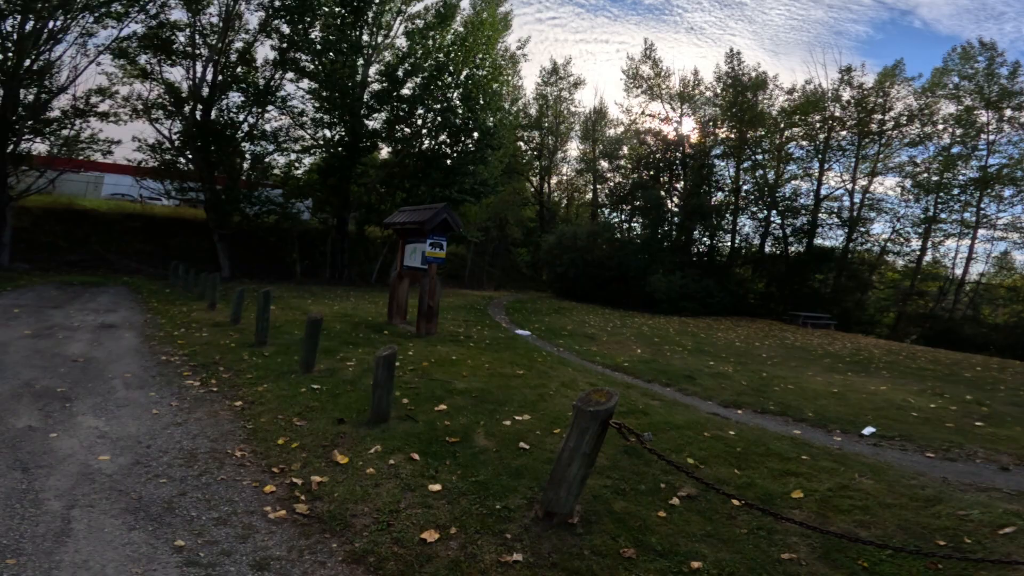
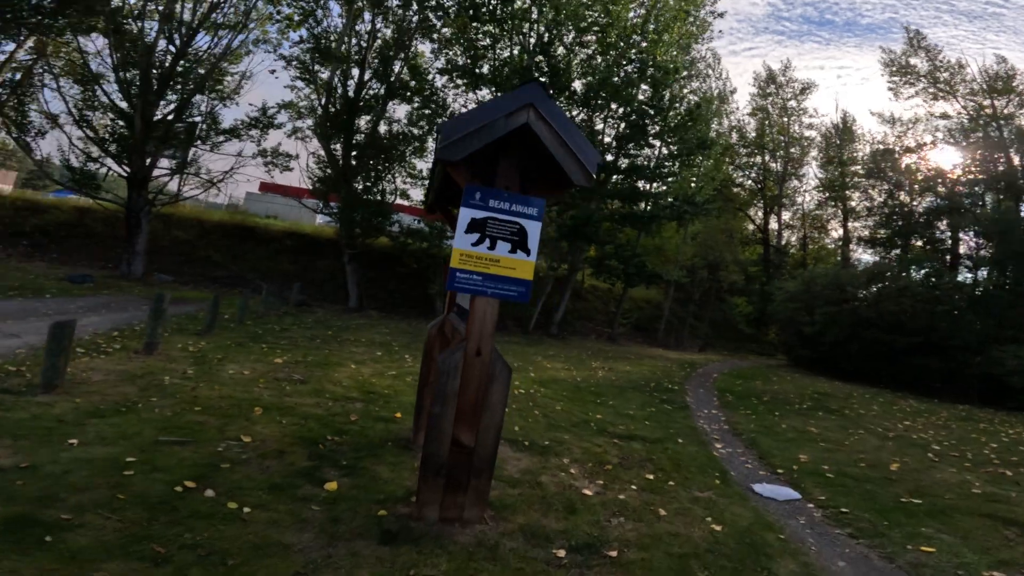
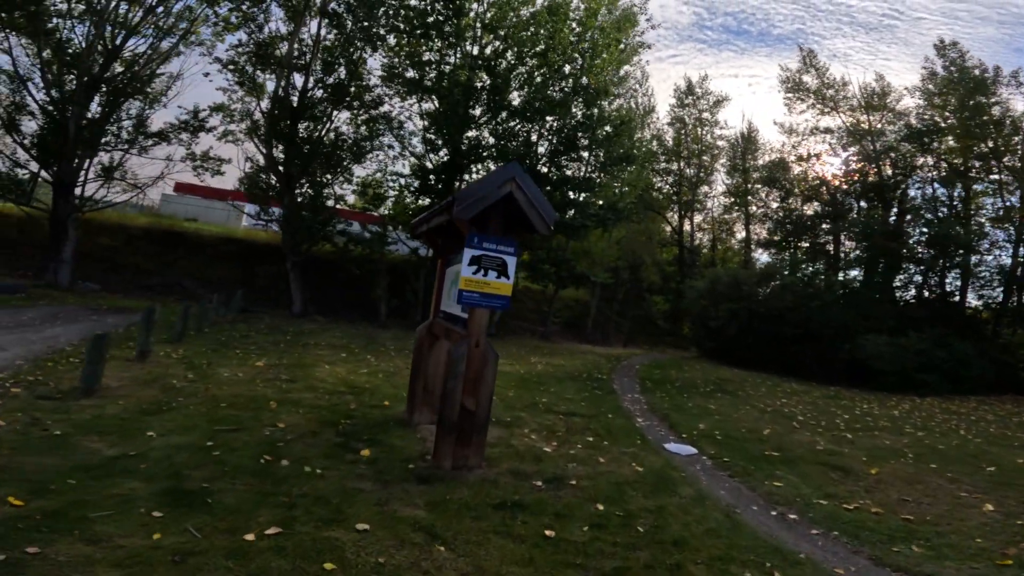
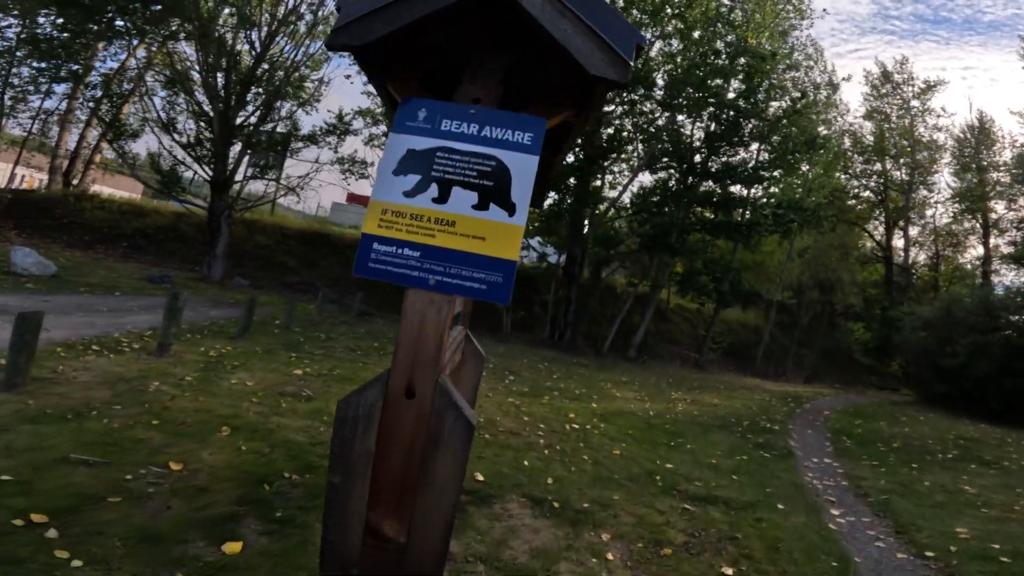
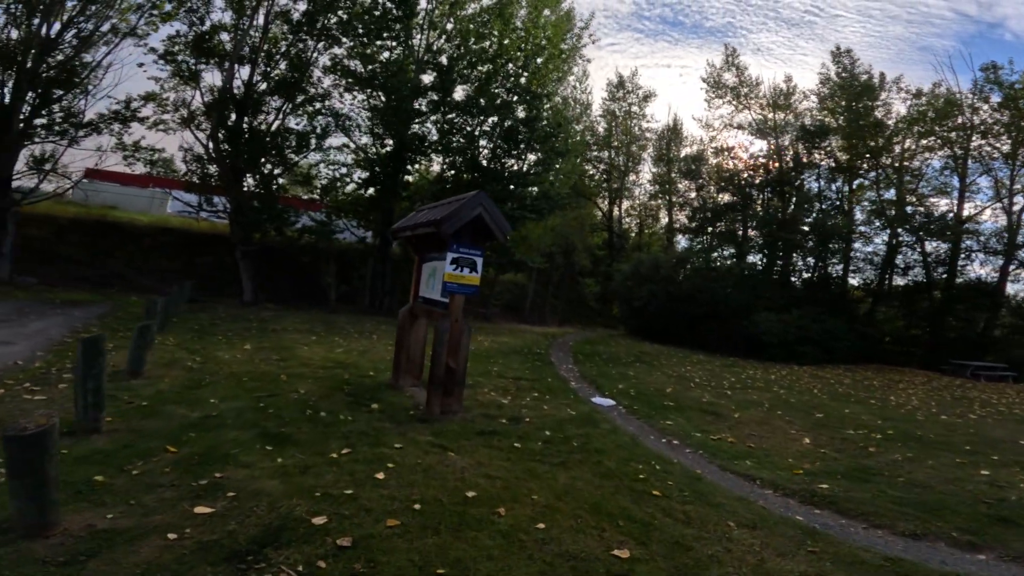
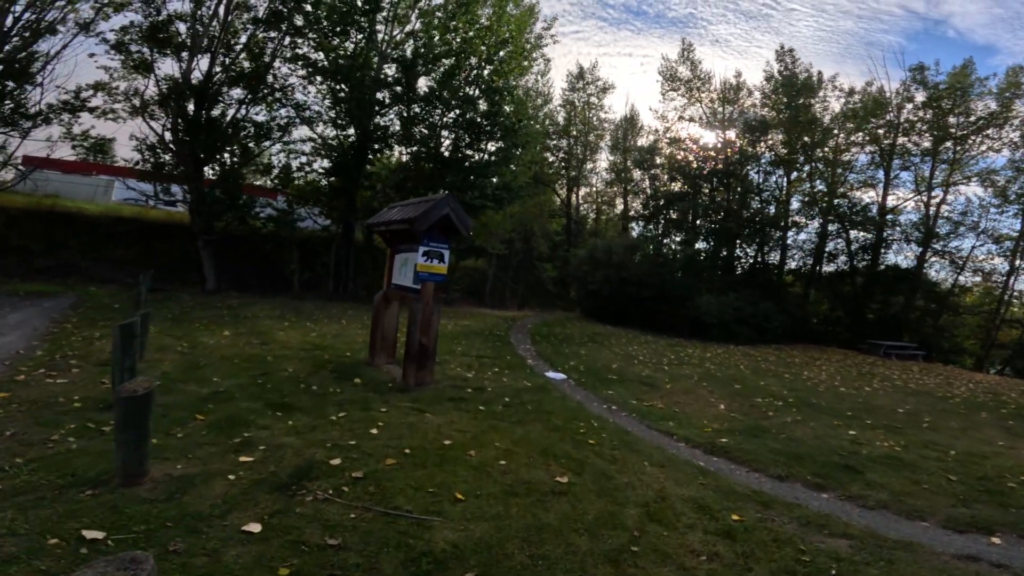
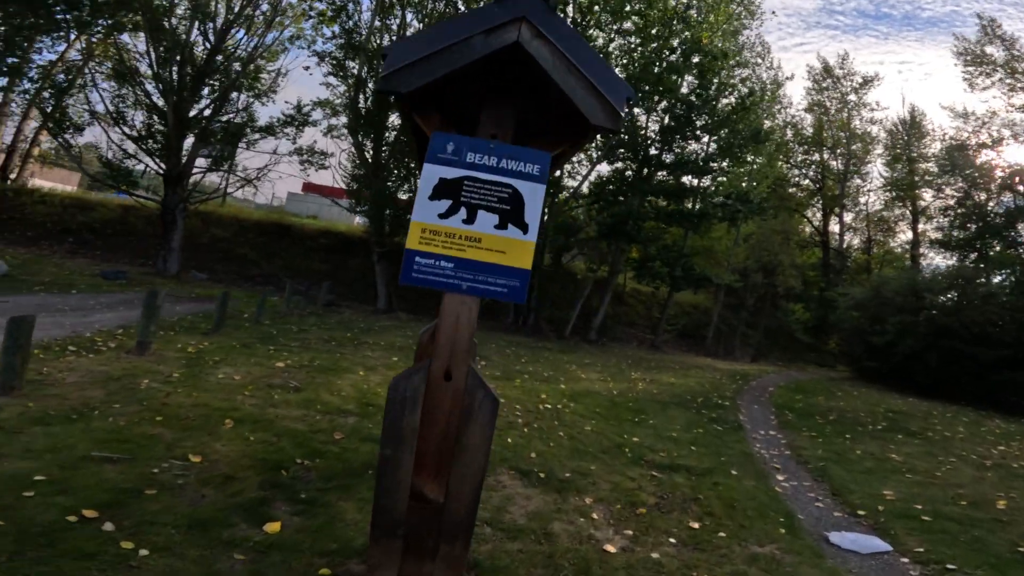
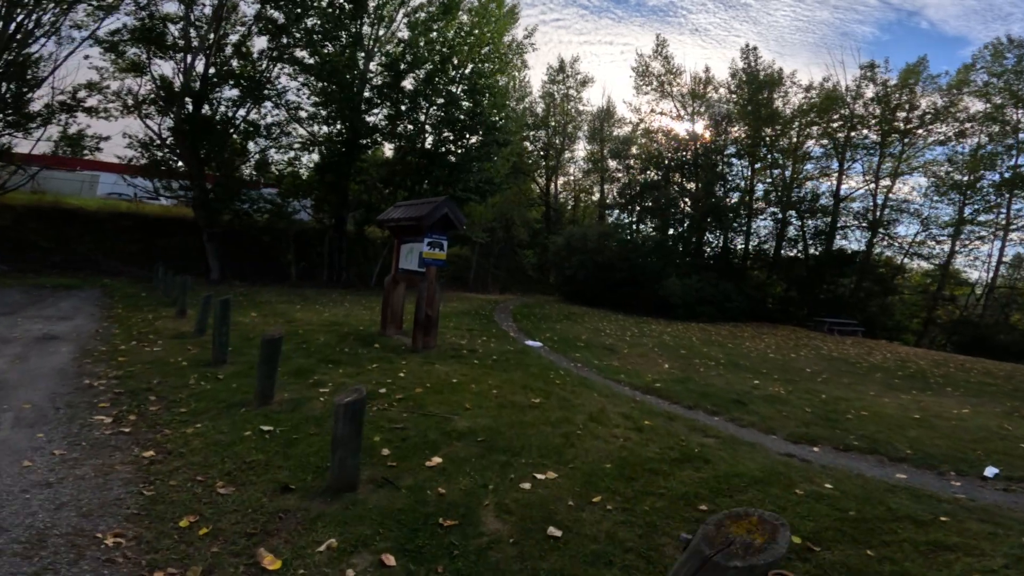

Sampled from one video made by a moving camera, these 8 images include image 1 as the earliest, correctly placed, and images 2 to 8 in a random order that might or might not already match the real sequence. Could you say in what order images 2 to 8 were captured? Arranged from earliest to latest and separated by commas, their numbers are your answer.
8, 6, 5, 3, 2, 7, 4
